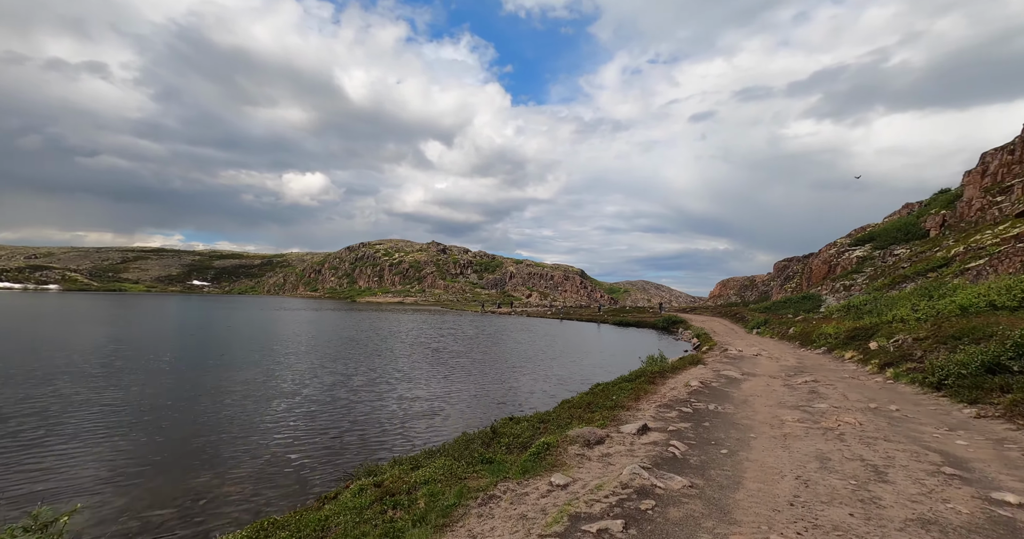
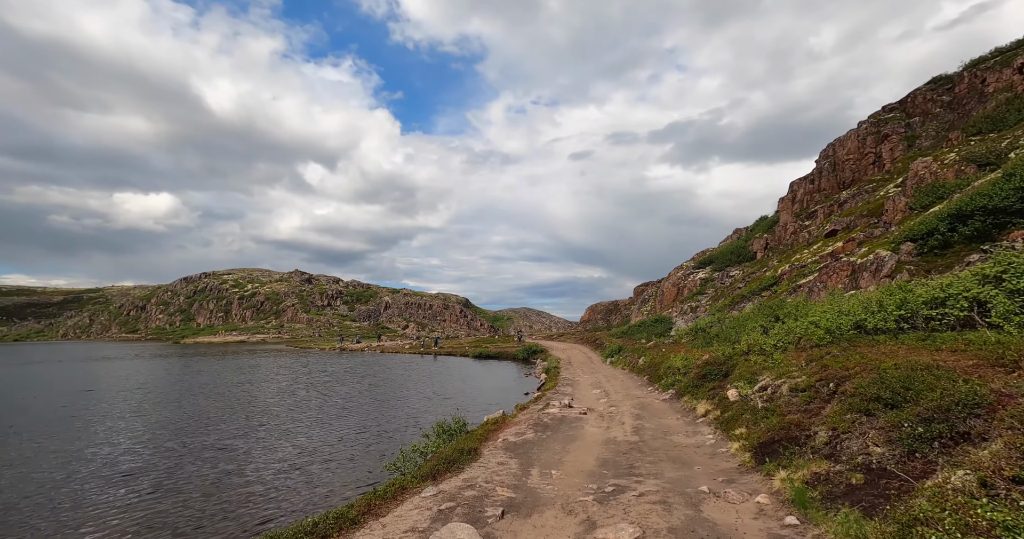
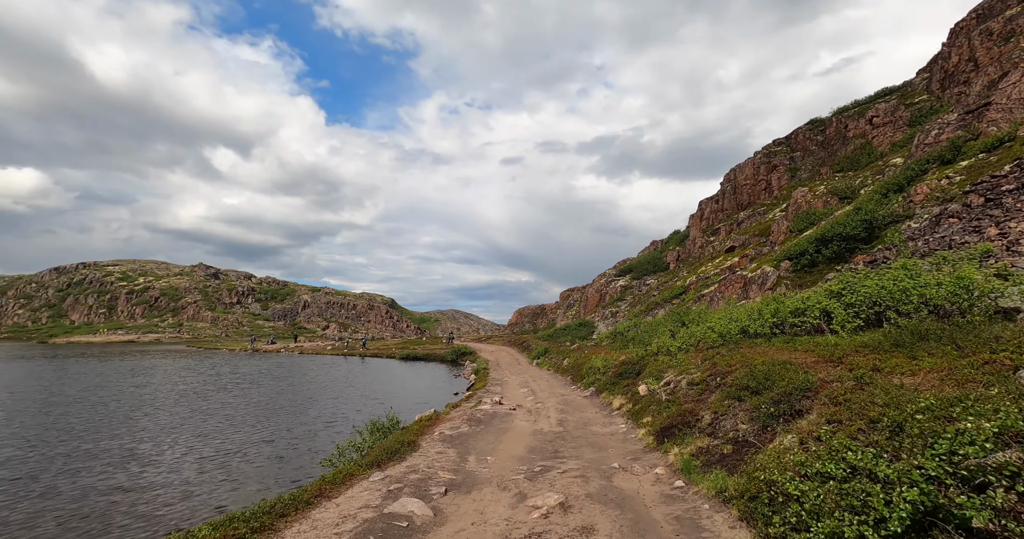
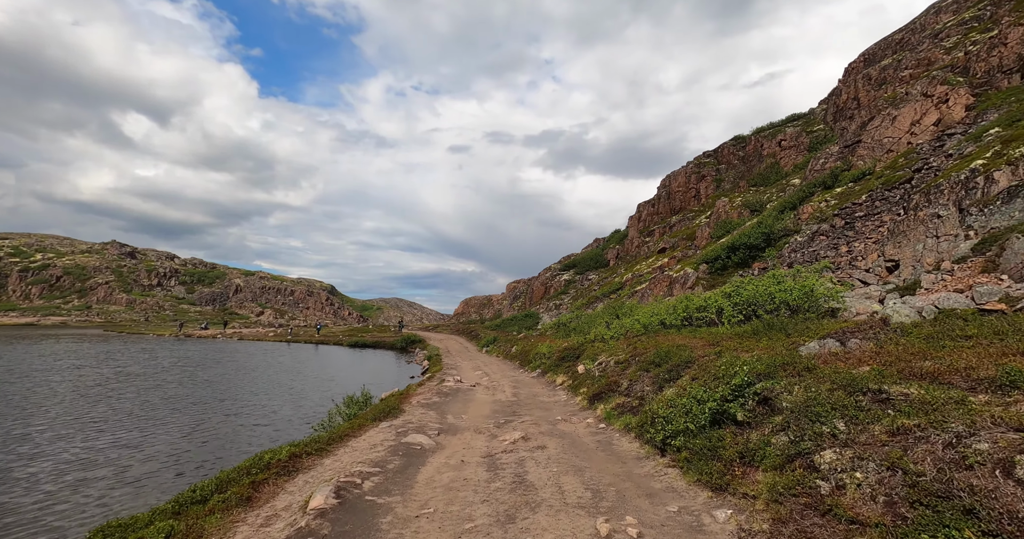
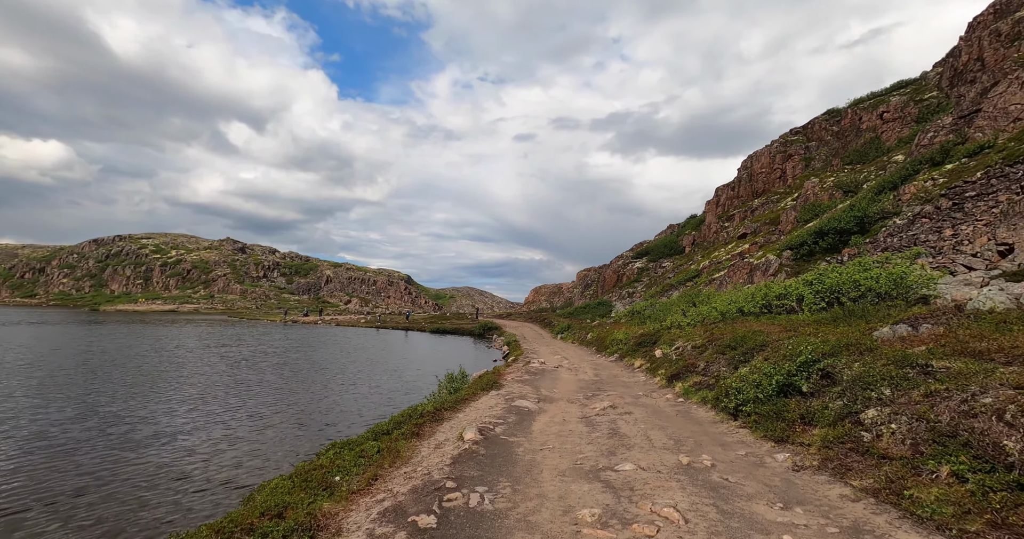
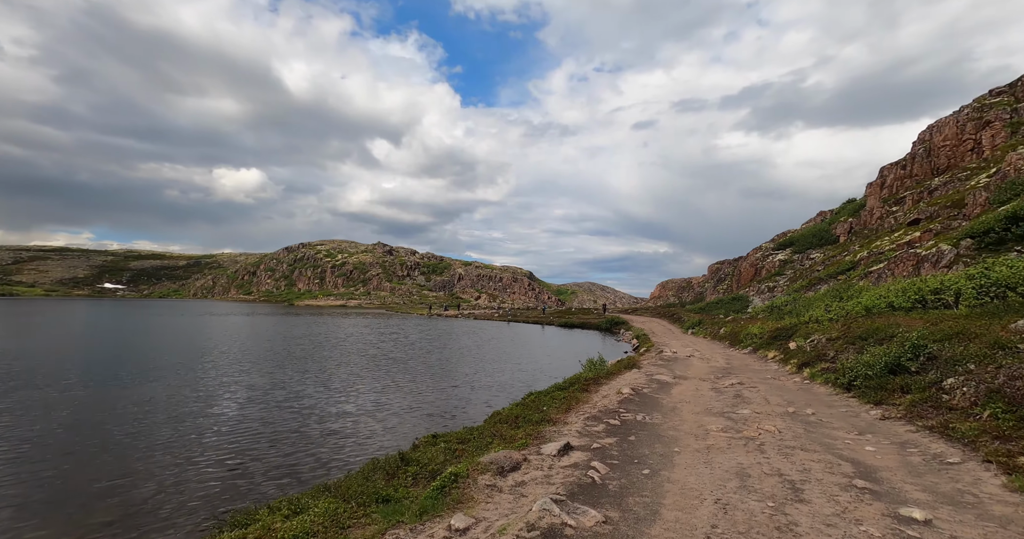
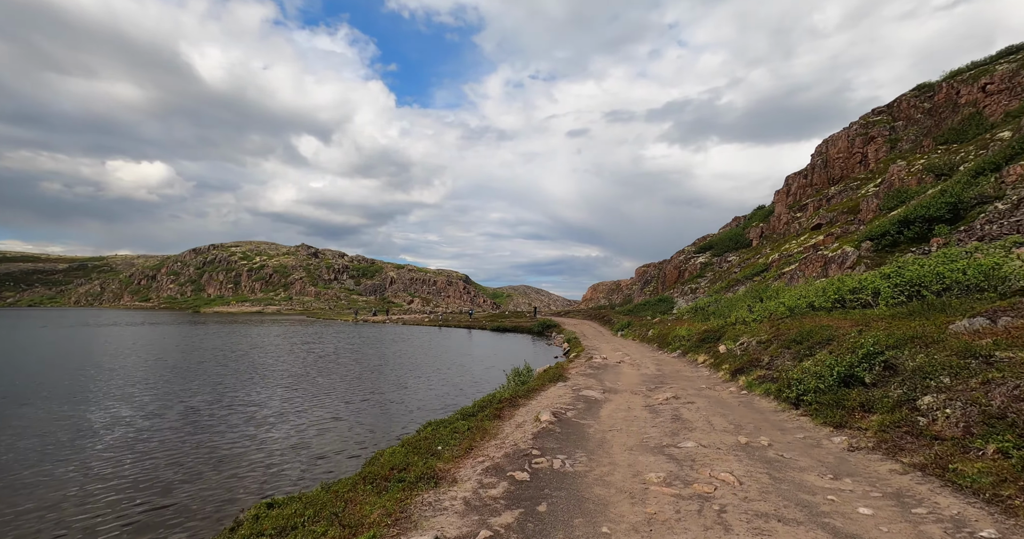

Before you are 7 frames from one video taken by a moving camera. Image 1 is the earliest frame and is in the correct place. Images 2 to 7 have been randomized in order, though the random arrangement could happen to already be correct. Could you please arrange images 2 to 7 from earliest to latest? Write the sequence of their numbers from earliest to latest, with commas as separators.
6, 7, 5, 4, 3, 2
